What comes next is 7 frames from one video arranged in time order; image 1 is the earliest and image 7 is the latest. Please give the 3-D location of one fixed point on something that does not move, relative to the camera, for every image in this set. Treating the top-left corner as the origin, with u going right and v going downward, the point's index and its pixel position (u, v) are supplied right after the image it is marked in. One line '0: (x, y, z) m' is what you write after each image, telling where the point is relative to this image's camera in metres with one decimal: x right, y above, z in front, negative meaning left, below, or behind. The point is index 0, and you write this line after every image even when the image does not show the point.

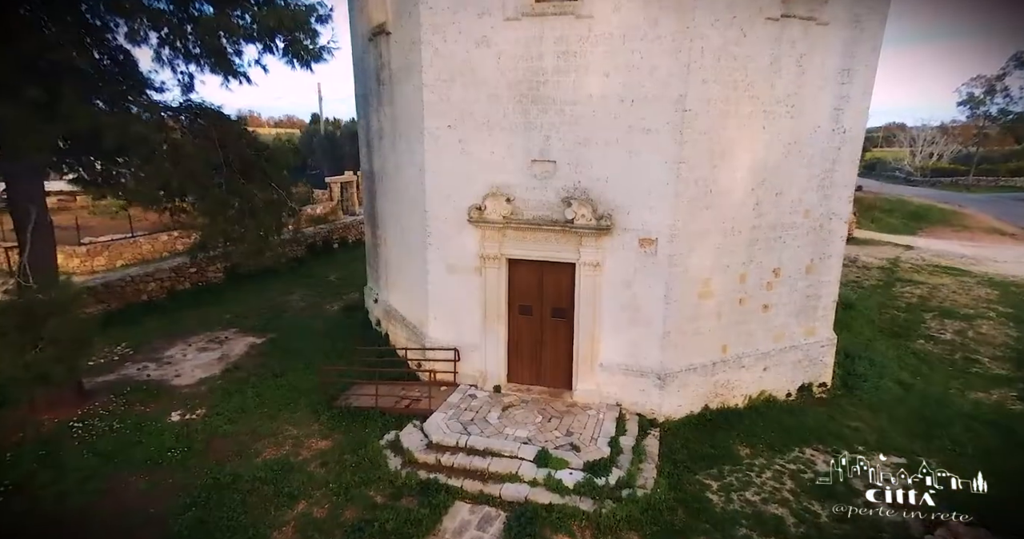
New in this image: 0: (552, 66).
0: (+0.5, +2.4, +7.5) m
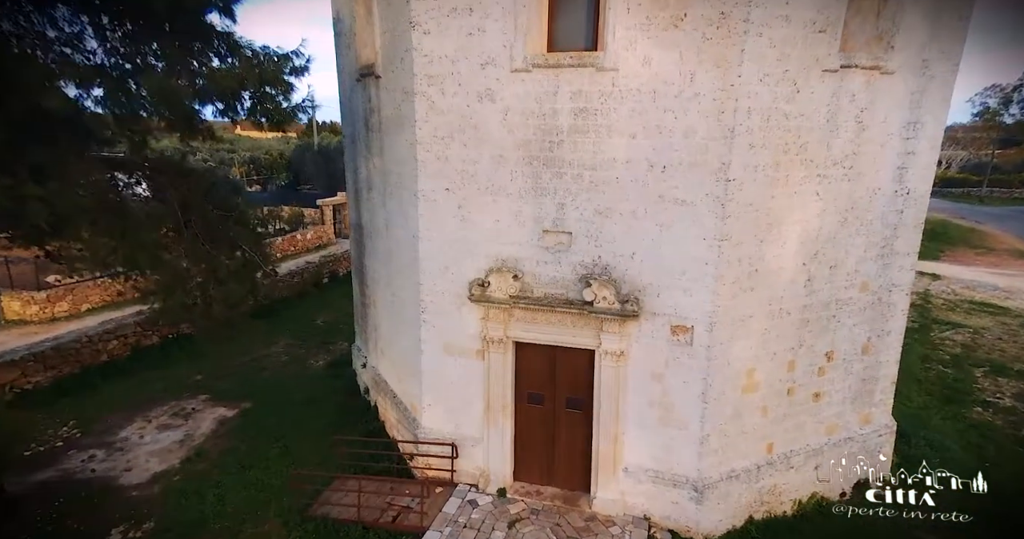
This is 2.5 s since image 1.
0: (+0.6, +1.5, +6.4) m
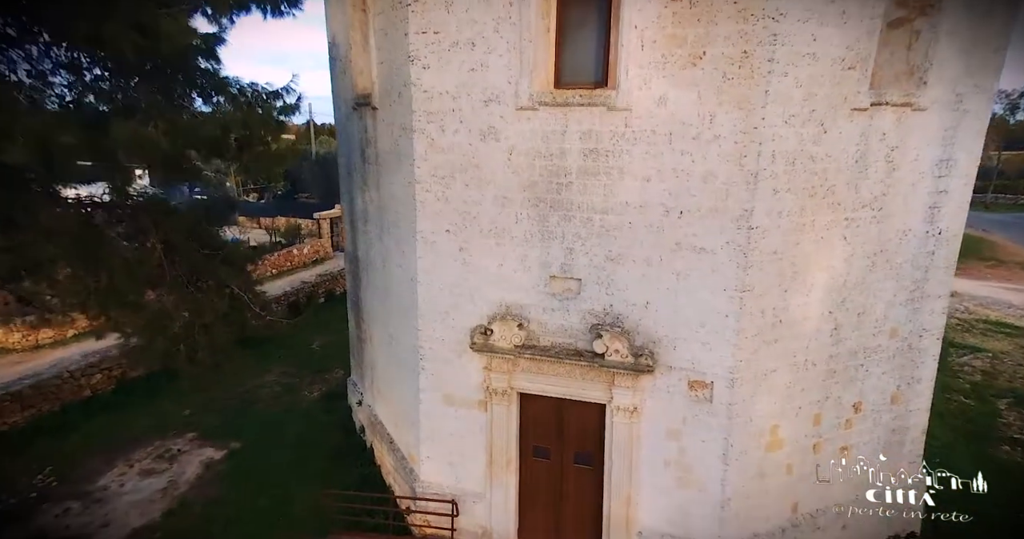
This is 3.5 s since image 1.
0: (+0.6, +1.0, +5.9) m
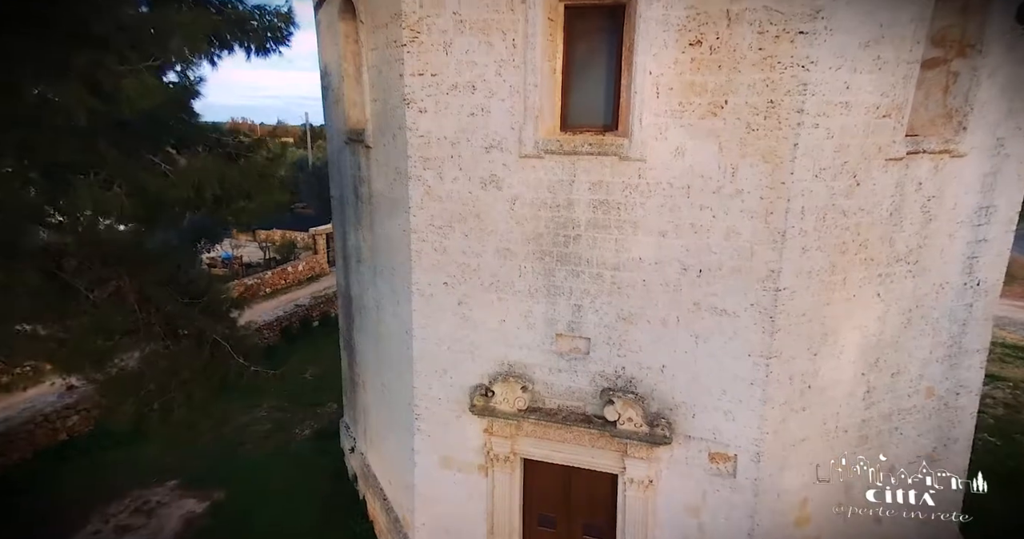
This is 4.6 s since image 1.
0: (+0.6, +0.4, +5.5) m
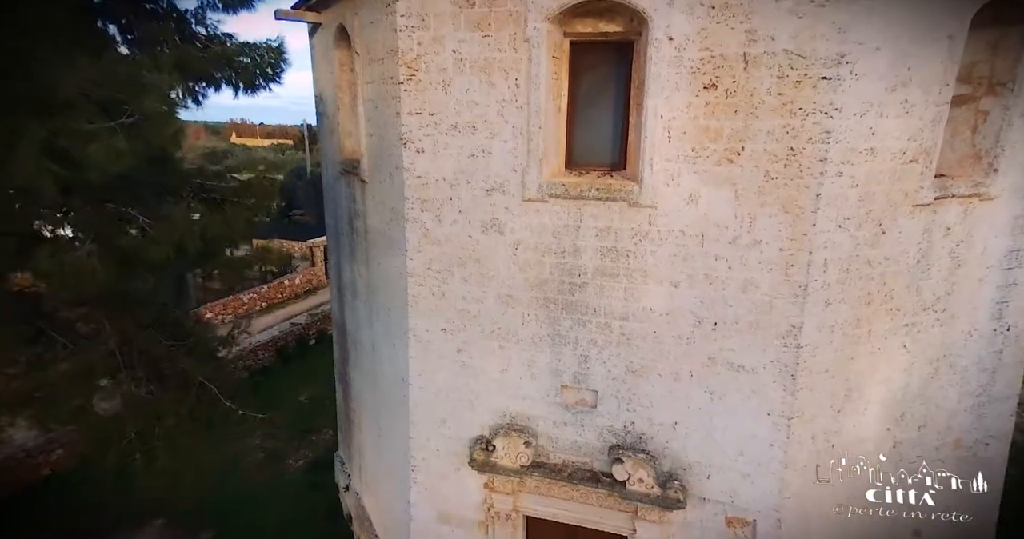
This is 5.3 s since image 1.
0: (+0.7, 0.0, +5.1) m
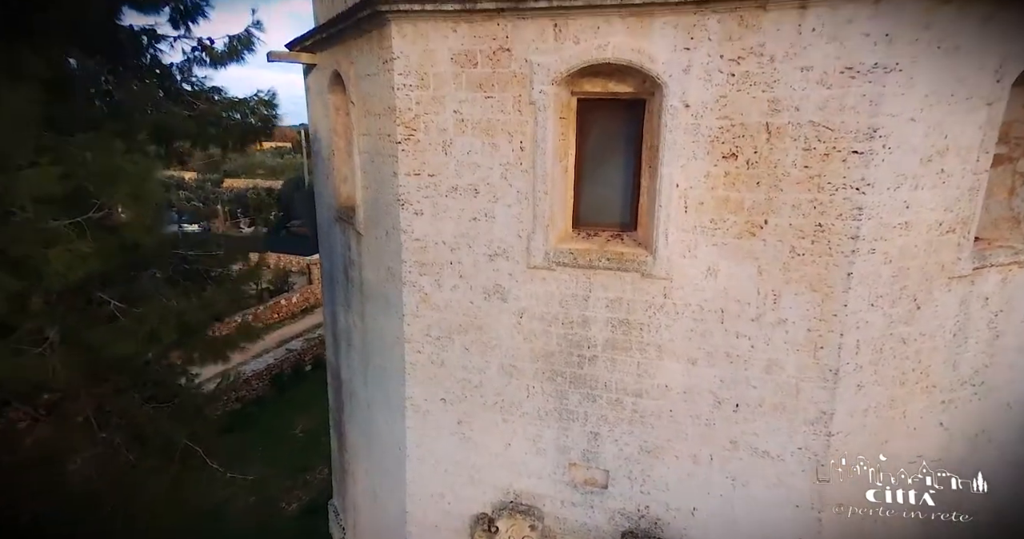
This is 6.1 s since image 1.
0: (+0.7, -0.5, +4.8) m
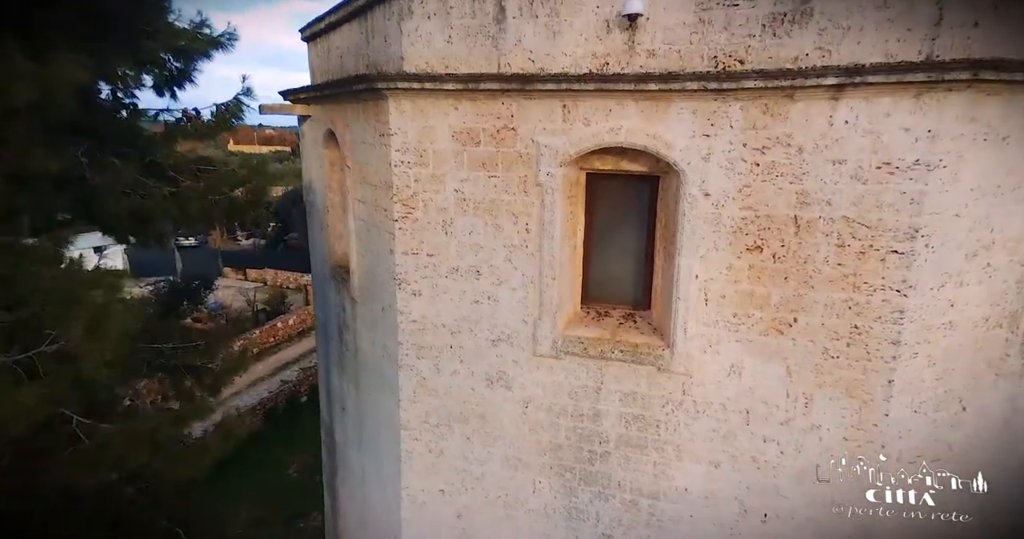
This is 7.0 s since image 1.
0: (+0.7, -1.2, +4.4) m
